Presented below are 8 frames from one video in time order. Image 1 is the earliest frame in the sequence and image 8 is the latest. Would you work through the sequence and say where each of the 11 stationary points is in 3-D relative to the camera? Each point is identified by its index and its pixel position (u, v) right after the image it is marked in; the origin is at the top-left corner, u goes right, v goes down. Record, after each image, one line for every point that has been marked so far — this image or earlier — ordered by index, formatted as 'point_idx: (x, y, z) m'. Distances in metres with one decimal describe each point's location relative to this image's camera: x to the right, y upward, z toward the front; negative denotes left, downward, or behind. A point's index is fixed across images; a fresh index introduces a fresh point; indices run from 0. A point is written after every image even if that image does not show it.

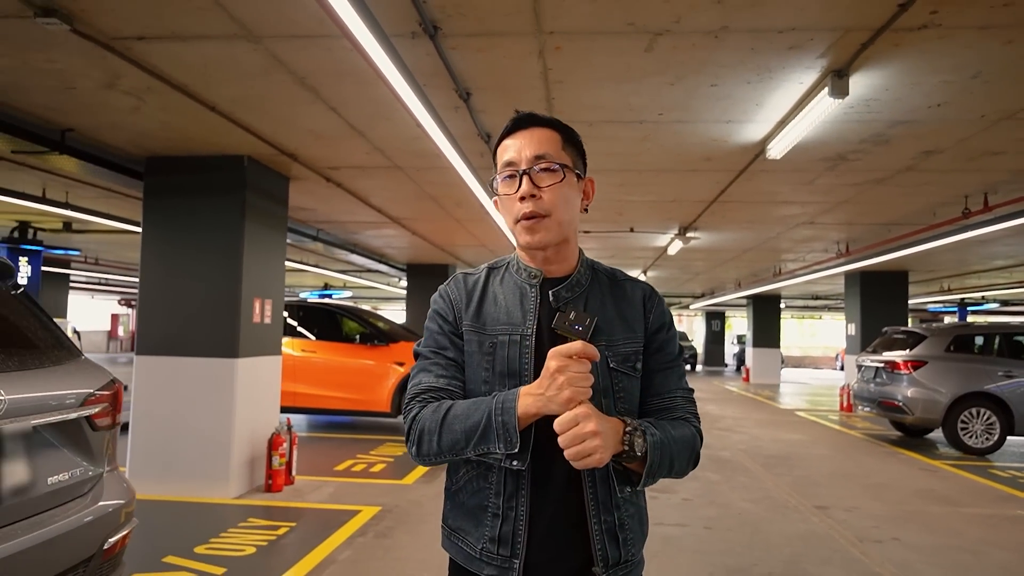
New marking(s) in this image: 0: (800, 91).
0: (+1.5, +1.0, +3.7) m
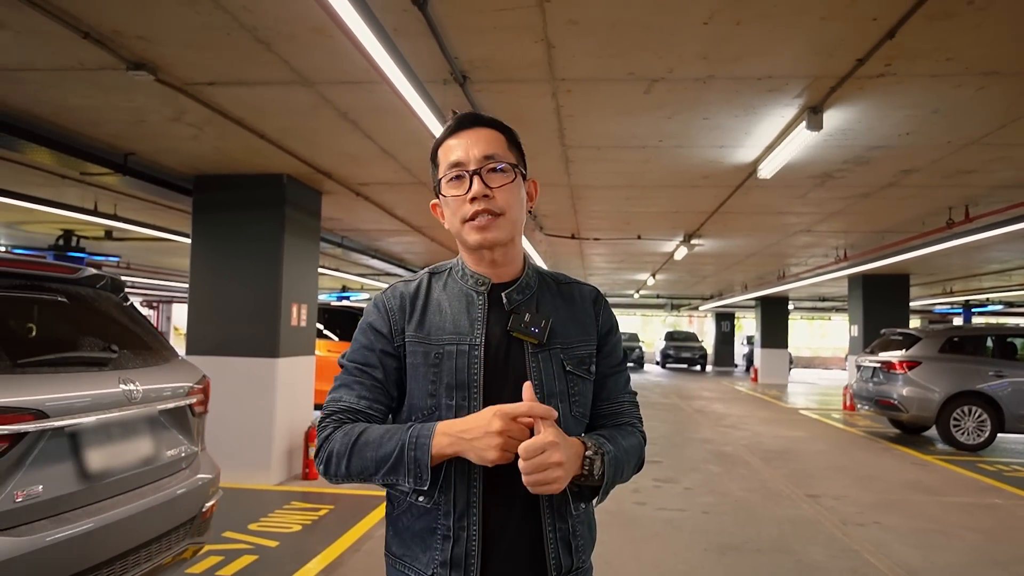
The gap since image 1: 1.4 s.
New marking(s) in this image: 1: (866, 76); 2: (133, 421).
0: (+1.6, +1.0, +4.2) m
1: (+1.7, +1.0, +3.4) m
2: (-1.3, -0.4, +2.4) m
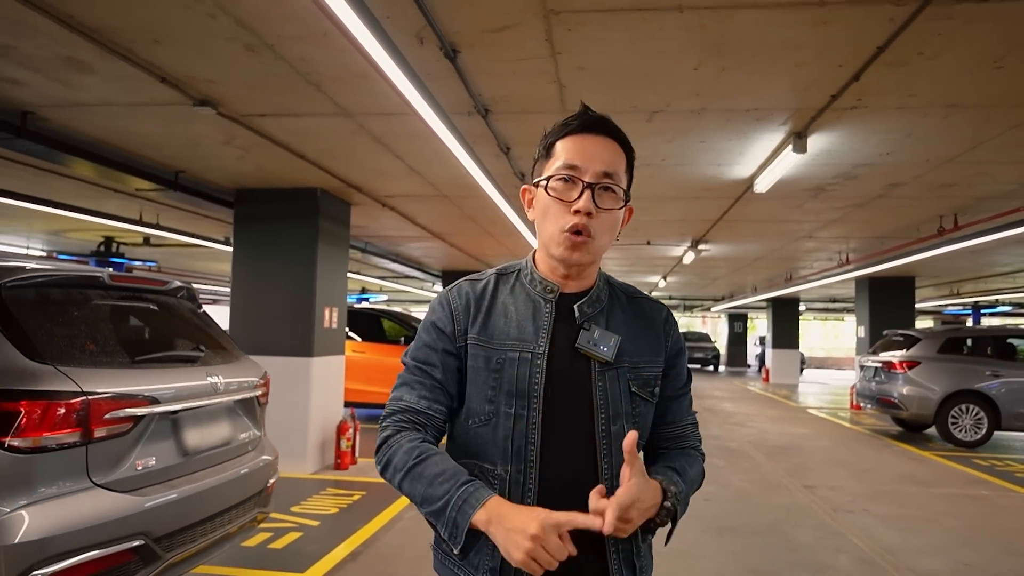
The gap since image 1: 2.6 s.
0: (+1.7, +0.9, +4.6) m
1: (+1.8, +1.0, +3.8) m
2: (-1.2, -0.5, +2.9) m
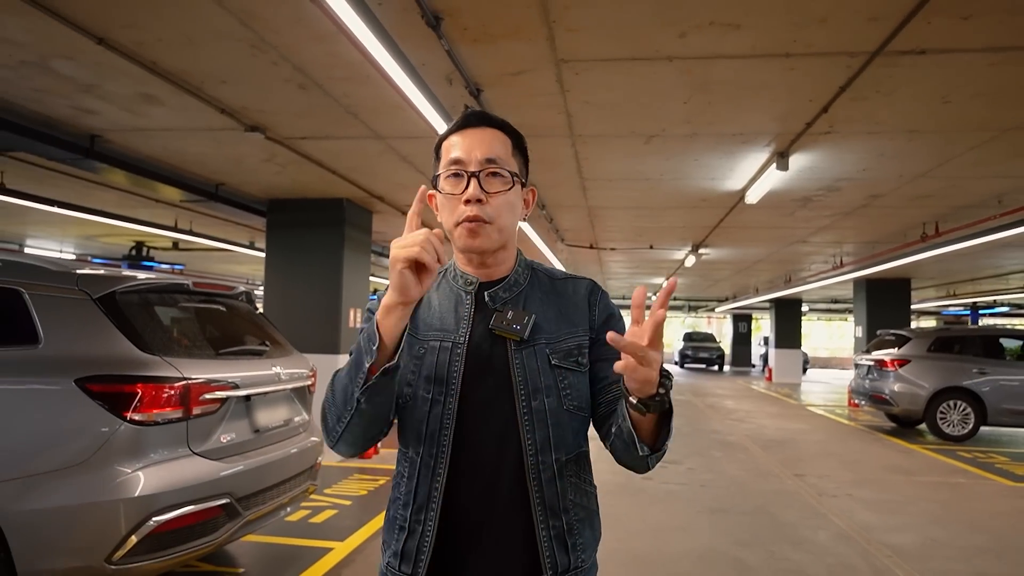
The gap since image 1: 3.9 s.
0: (+1.8, +0.9, +5.1) m
1: (+1.8, +0.9, +4.3) m
2: (-1.1, -0.5, +3.5) m
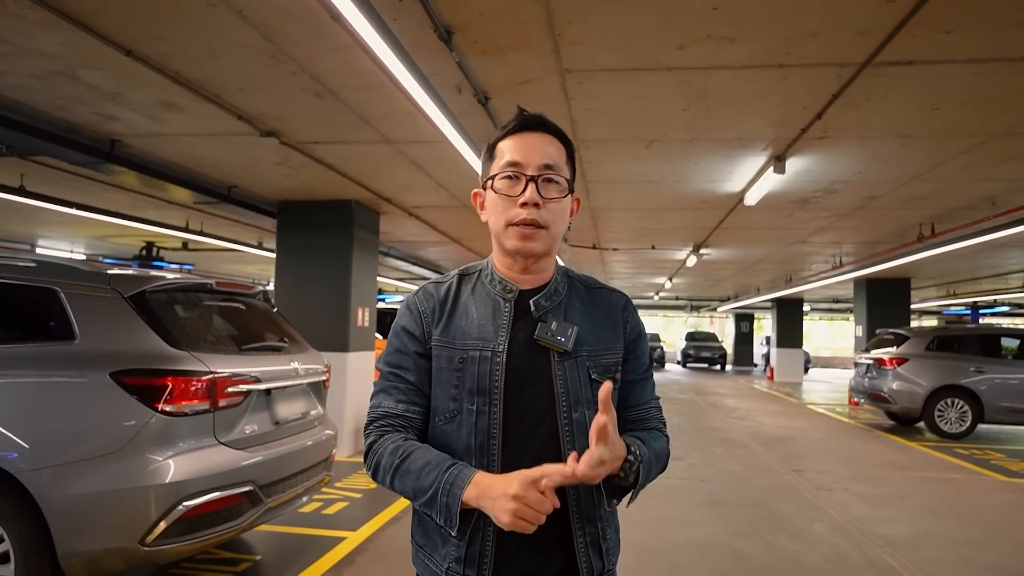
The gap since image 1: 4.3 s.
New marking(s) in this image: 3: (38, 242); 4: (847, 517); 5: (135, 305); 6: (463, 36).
0: (+1.8, +0.9, +5.3) m
1: (+1.9, +0.9, +4.5) m
2: (-1.1, -0.5, +3.6) m
3: (-8.1, +0.8, +12.3) m
4: (+2.5, -1.7, +5.3) m
5: (-1.6, -0.1, +3.1) m
6: (-0.2, +1.1, +3.1) m
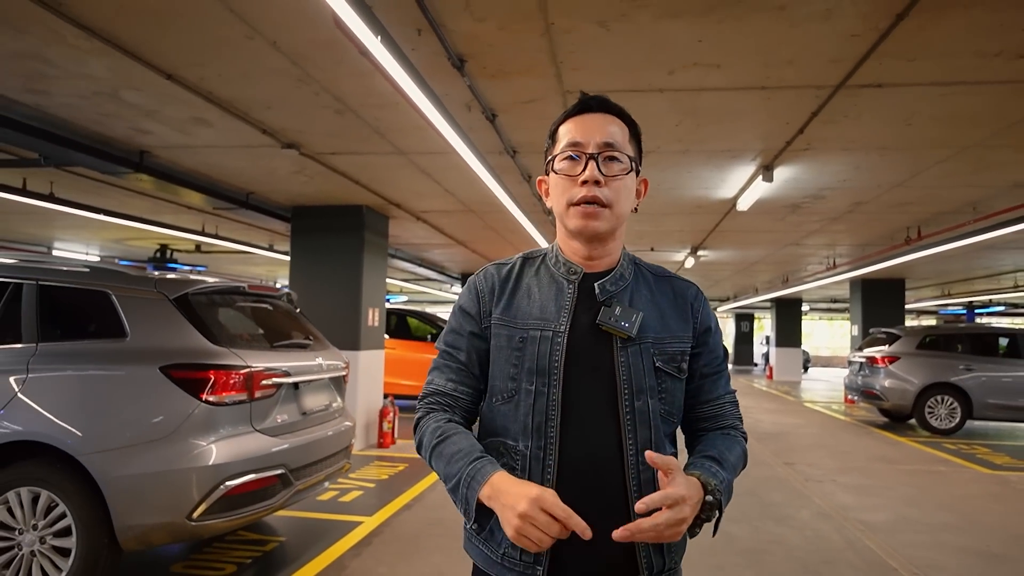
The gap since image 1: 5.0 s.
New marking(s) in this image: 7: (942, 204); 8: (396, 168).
0: (+1.9, +0.9, +5.6) m
1: (+1.9, +0.9, +4.8) m
2: (-1.1, -0.5, +4.0) m
3: (-8.1, +0.8, +12.6) m
4: (+2.5, -1.7, +5.6) m
5: (-1.6, -0.1, +3.4) m
6: (-0.2, +1.1, +3.5) m
7: (+3.9, +0.8, +6.6) m
8: (-0.9, +1.0, +5.8) m
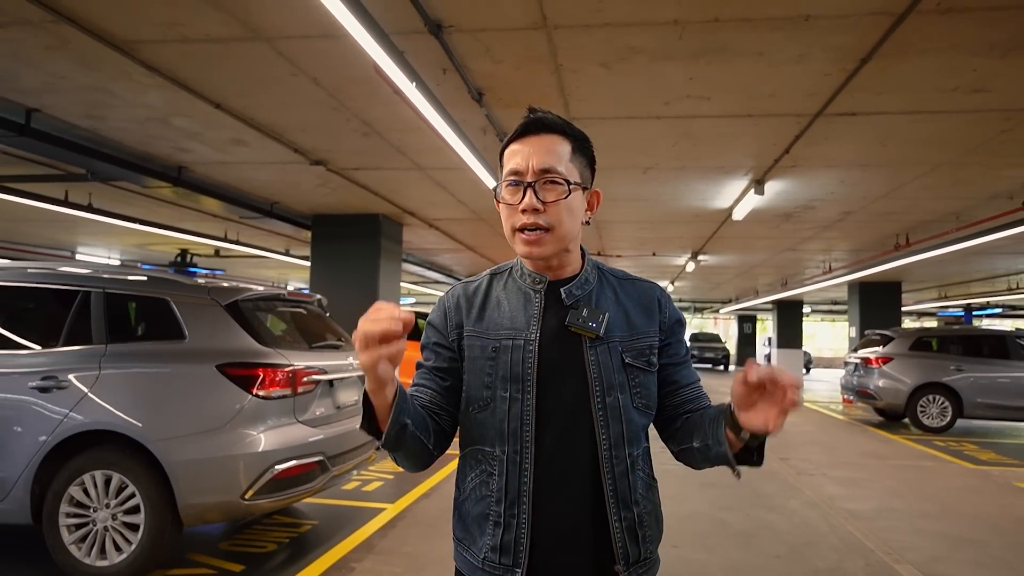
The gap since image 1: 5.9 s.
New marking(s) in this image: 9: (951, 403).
0: (+1.9, +0.8, +6.0) m
1: (+2.0, +0.9, +5.2) m
2: (-1.0, -0.6, +4.4) m
3: (-7.9, +0.7, +13.1) m
4: (+2.6, -1.8, +6.0) m
5: (-1.5, -0.1, +3.9) m
6: (-0.1, +1.1, +3.9) m
7: (+4.0, +0.7, +7.0) m
8: (-0.9, +0.9, +6.3) m
9: (+6.3, -1.7, +10.3) m
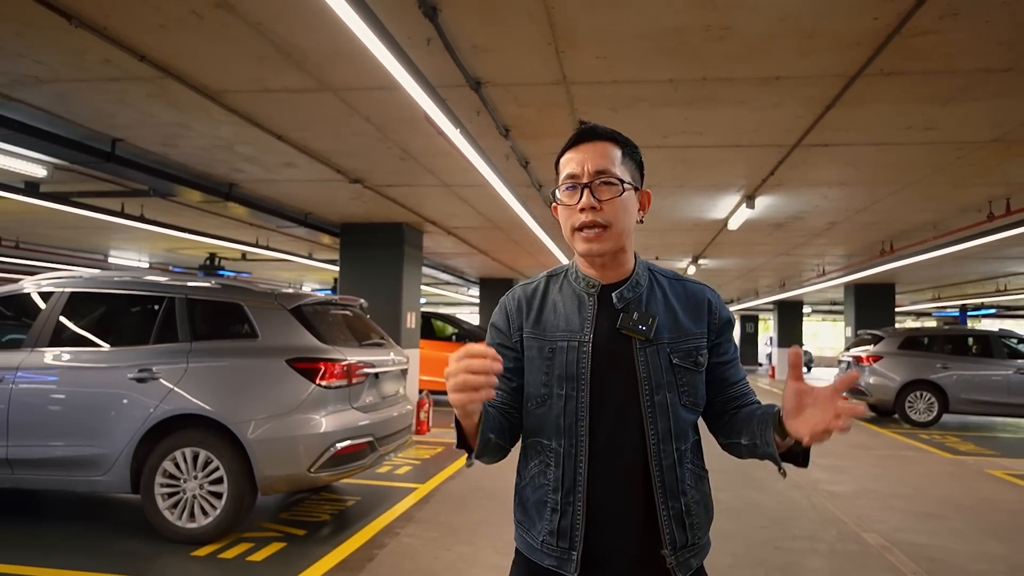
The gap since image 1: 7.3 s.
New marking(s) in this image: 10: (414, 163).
0: (+2.1, +0.8, +6.7) m
1: (+2.1, +0.9, +5.9) m
2: (-0.9, -0.6, +5.1) m
3: (-7.7, +0.7, +13.8) m
4: (+2.7, -1.8, +6.7) m
5: (-1.4, -0.2, +4.6) m
6: (0.0, +1.0, +4.6) m
7: (+4.2, +0.7, +7.6) m
8: (-0.7, +0.9, +6.9) m
9: (+6.5, -1.7, +11.0) m
10: (-0.8, +1.0, +5.6) m
